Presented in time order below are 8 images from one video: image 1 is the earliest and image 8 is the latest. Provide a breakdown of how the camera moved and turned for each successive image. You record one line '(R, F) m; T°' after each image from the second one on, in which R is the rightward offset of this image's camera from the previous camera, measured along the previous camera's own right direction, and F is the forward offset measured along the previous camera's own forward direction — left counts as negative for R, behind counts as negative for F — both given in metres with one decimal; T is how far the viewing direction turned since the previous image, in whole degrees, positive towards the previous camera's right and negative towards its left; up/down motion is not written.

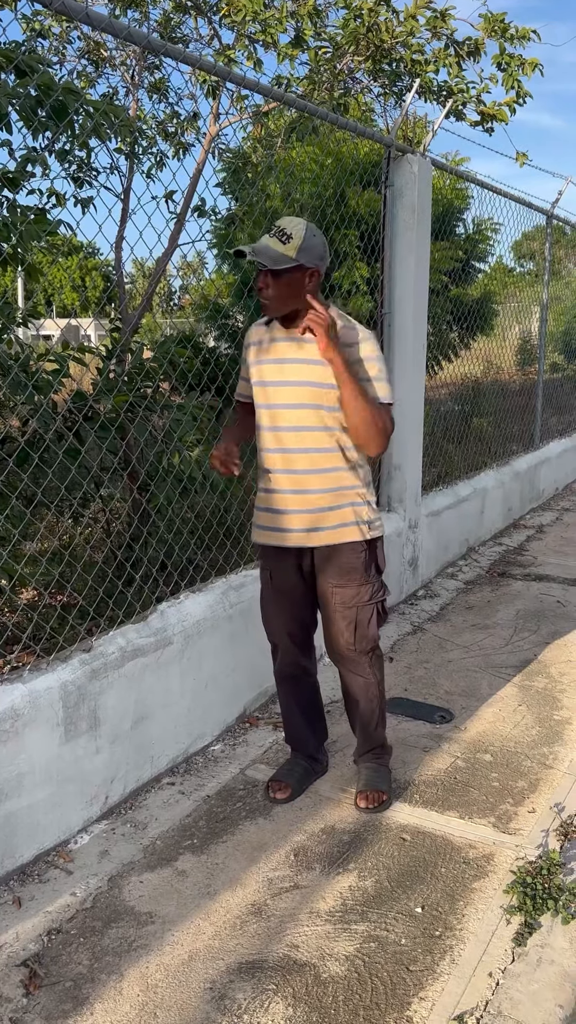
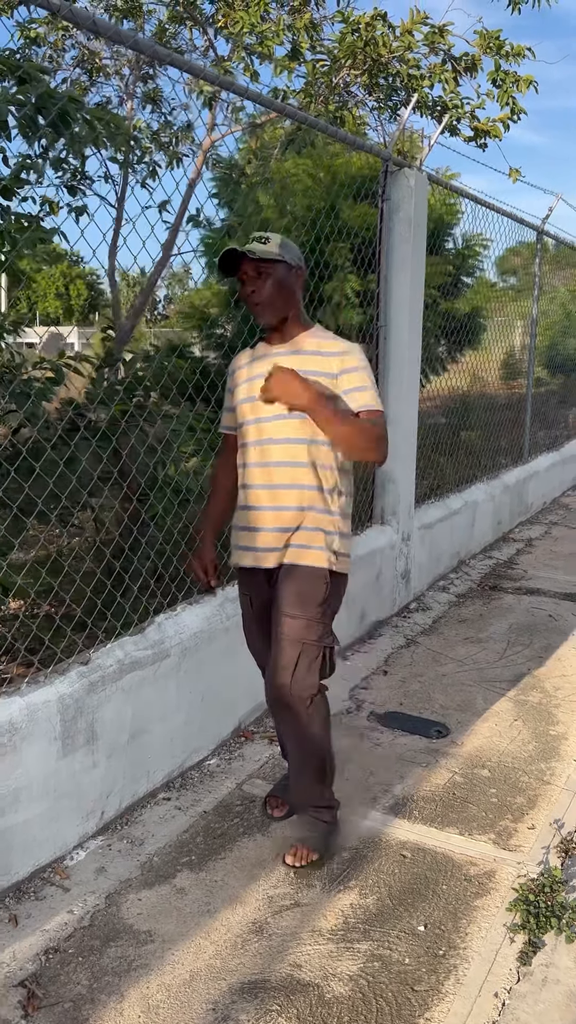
(-0.1, 0.0) m; +1°
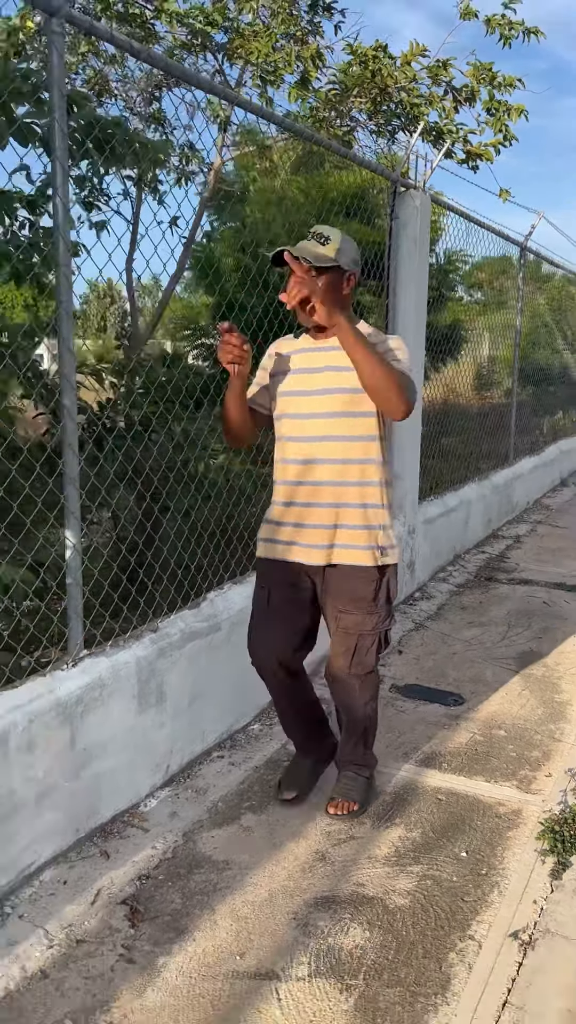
(-0.3, -0.3) m; +2°
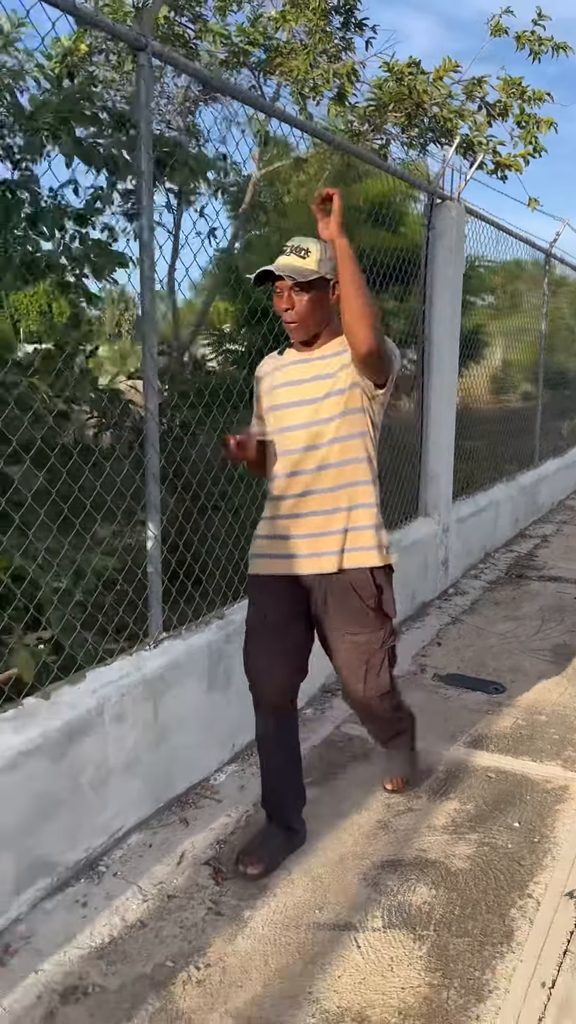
(-0.2, -0.2) m; -1°
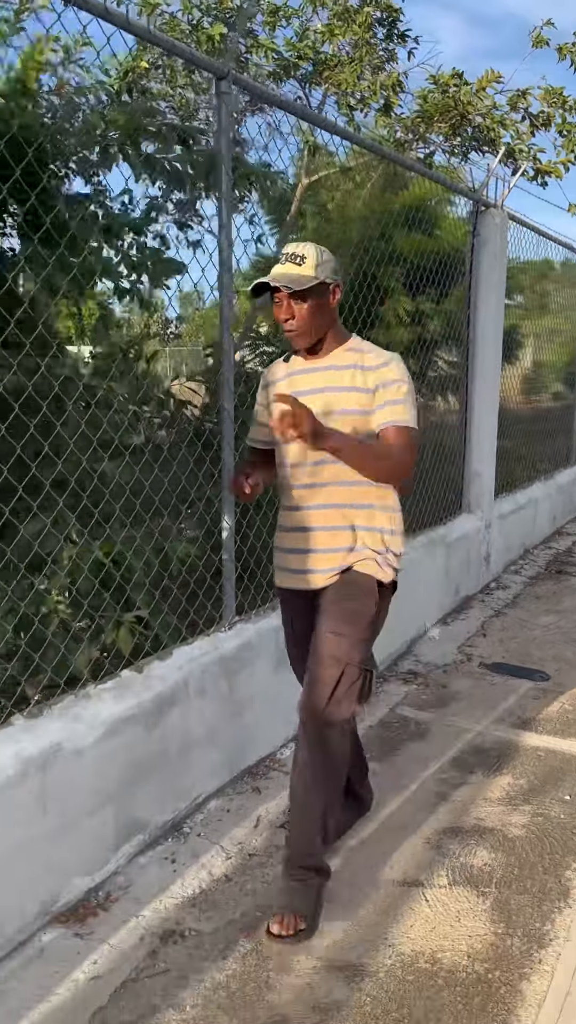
(-0.1, -0.2) m; -2°
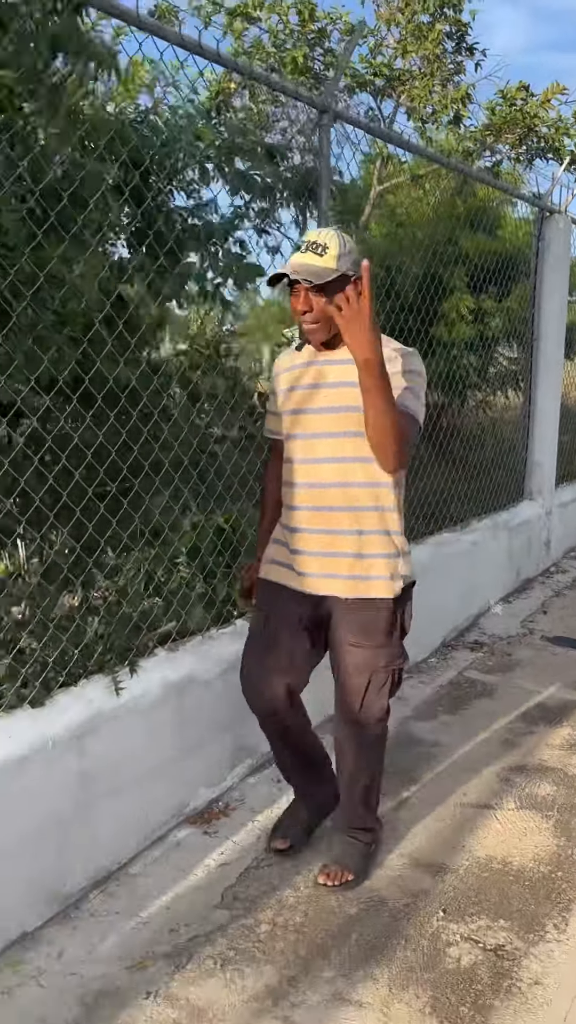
(-0.1, -0.4) m; -4°
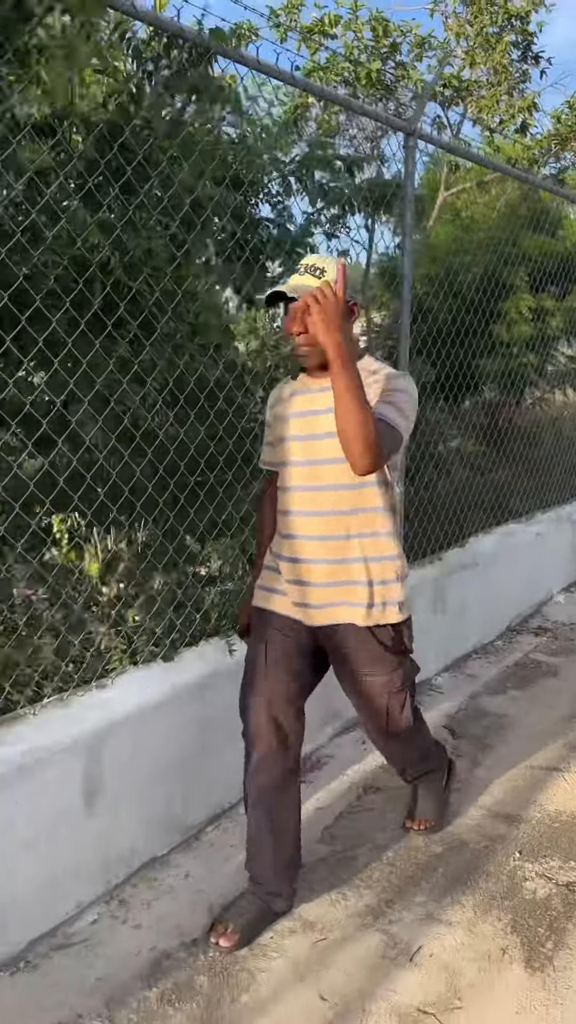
(-0.2, -0.3) m; -3°
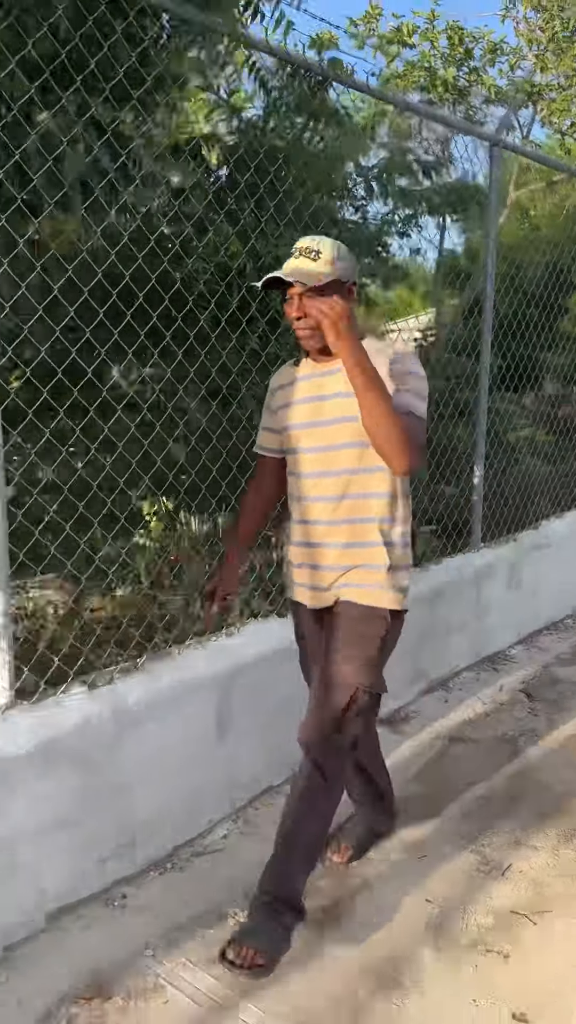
(-0.2, -0.4) m; -3°
